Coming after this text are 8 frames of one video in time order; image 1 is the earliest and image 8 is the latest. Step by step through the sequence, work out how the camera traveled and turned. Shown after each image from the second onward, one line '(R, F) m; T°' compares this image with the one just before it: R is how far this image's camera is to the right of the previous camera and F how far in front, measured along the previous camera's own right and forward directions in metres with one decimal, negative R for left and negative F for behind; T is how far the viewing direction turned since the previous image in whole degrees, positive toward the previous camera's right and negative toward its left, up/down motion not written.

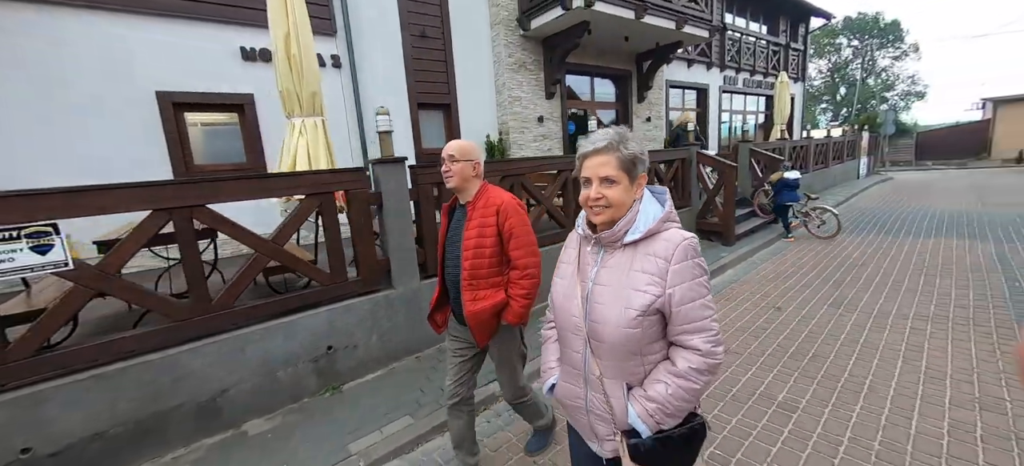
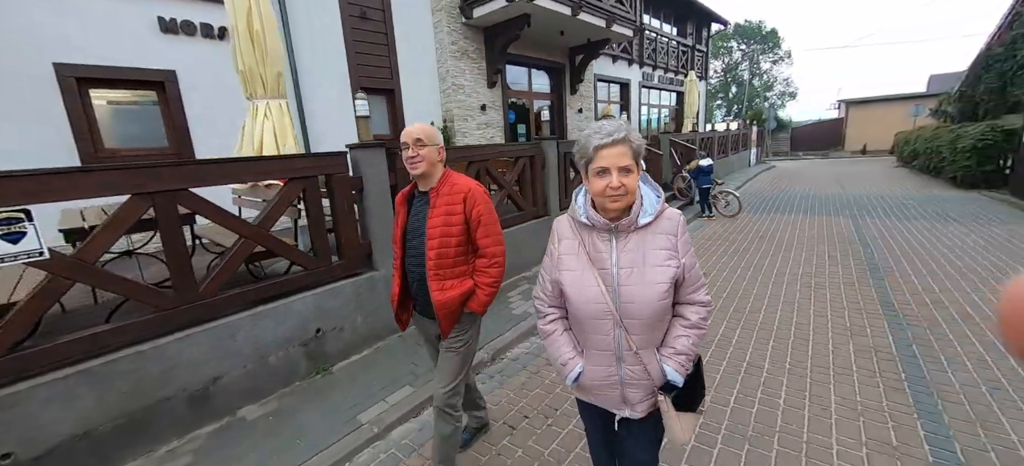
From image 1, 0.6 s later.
(-0.4, -0.2) m; +11°
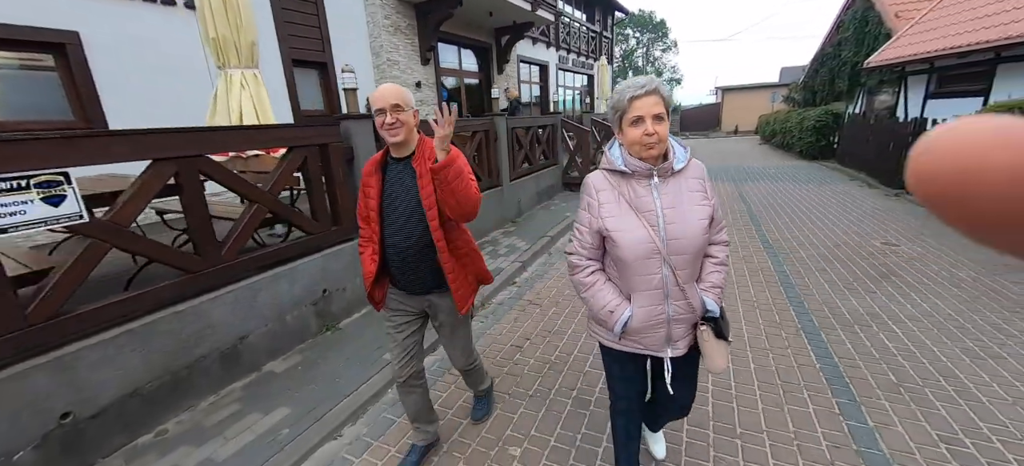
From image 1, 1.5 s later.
(-0.6, -0.4) m; +12°
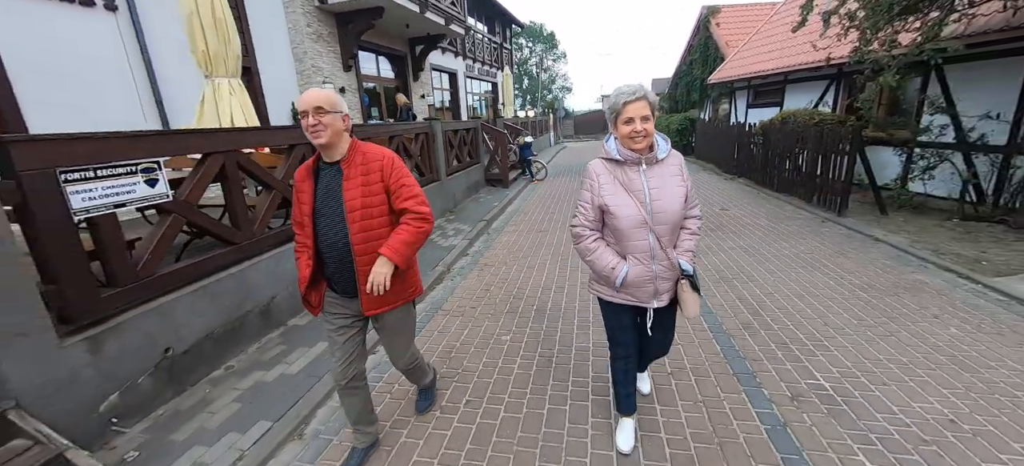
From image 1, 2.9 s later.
(-0.6, -1.0) m; +13°
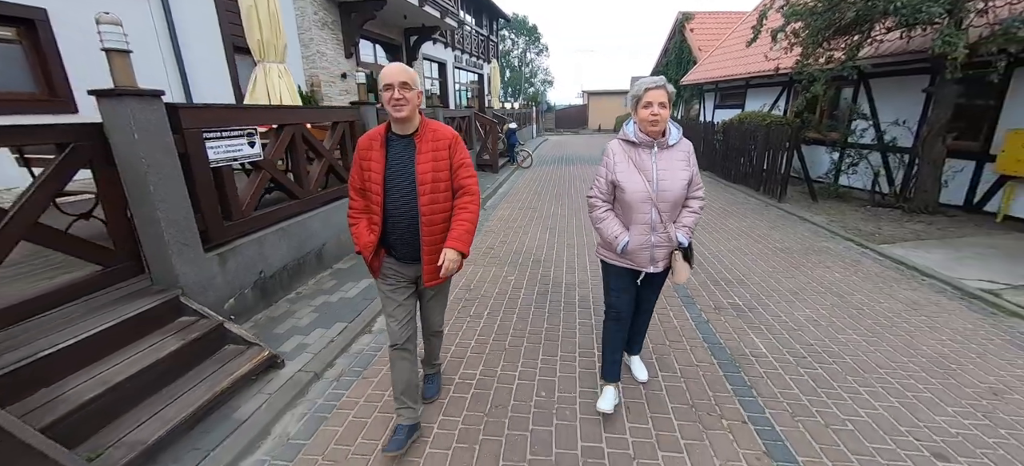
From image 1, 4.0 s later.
(-0.3, -0.9) m; +3°
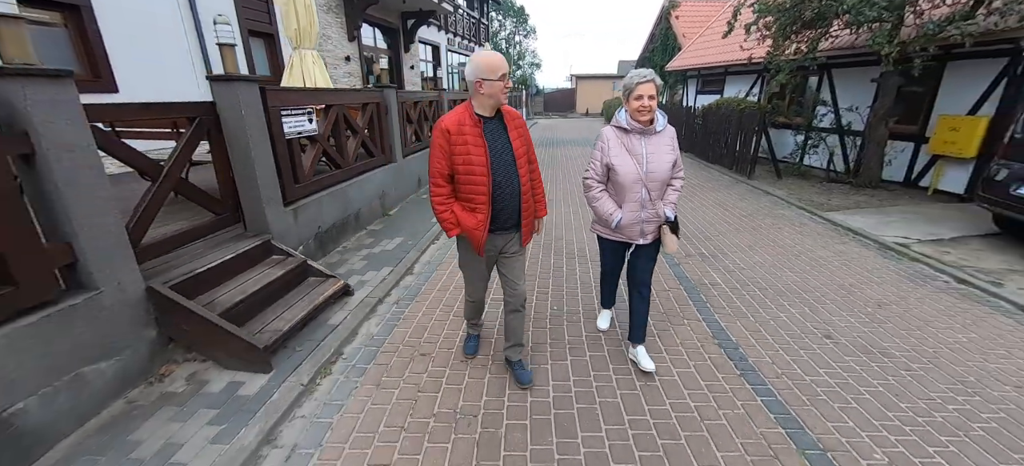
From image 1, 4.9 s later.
(-0.3, -0.8) m; +2°
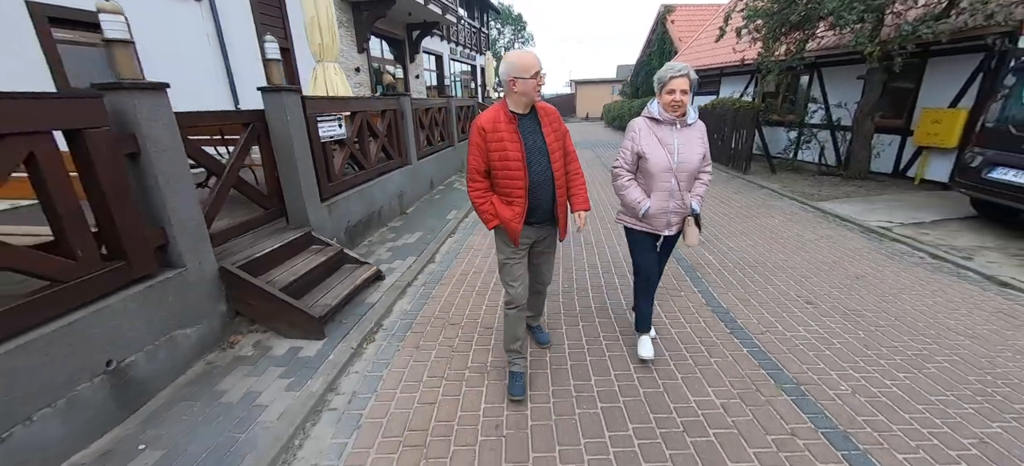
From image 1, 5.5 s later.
(-0.1, -0.4) m; 0°
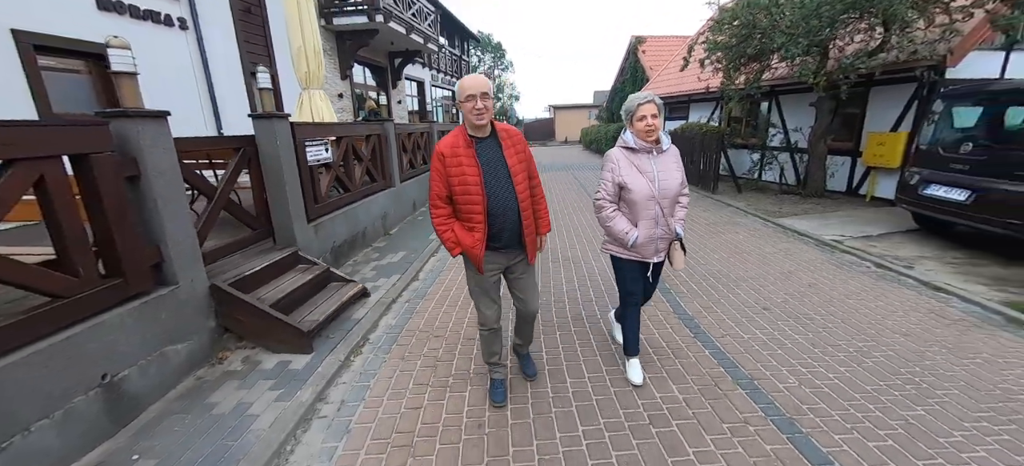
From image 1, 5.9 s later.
(0.0, -0.2) m; +3°
